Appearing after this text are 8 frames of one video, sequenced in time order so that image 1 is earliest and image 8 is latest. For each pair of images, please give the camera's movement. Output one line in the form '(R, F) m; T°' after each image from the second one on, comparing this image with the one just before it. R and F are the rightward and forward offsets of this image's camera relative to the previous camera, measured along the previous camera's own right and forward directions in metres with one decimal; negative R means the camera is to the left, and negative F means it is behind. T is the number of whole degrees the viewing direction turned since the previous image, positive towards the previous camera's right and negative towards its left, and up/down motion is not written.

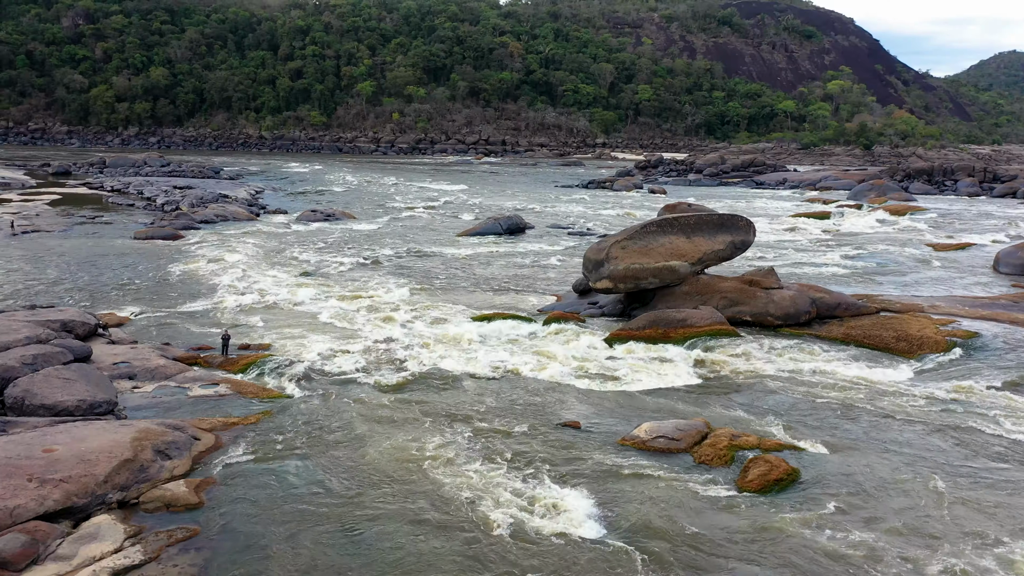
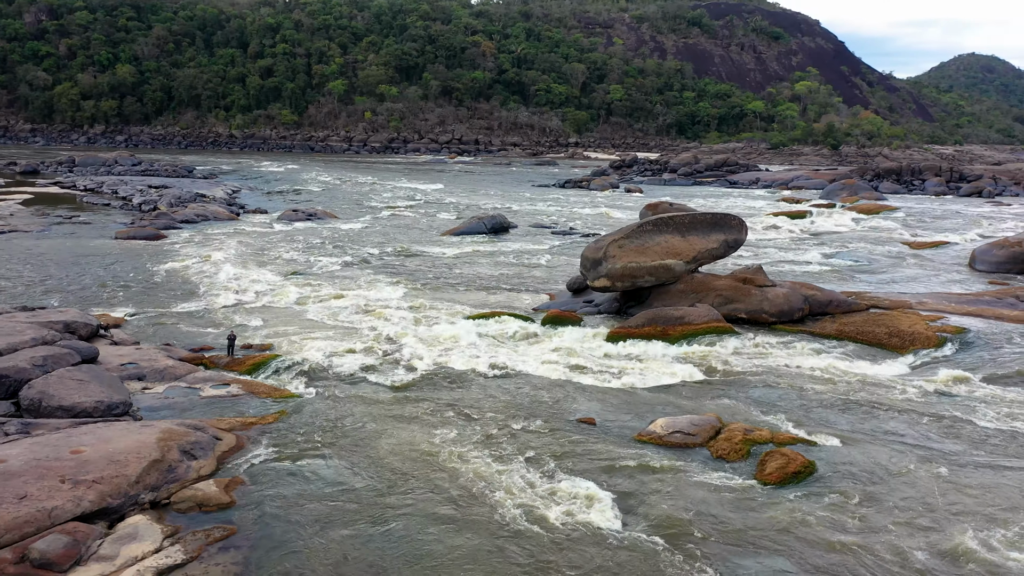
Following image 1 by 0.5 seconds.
(-0.4, -0.1) m; +2°
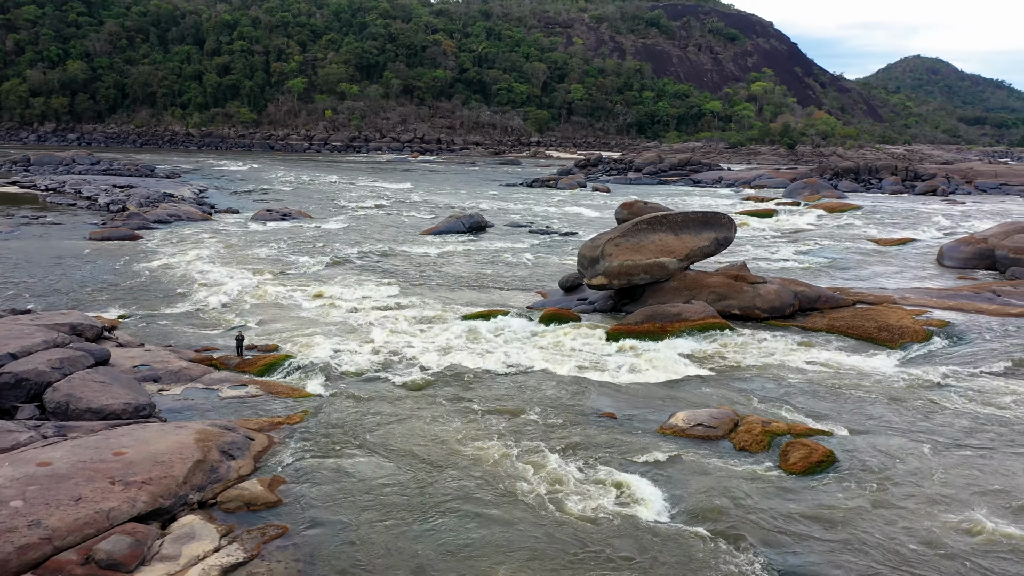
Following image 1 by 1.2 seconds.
(-0.6, -0.1) m; +3°
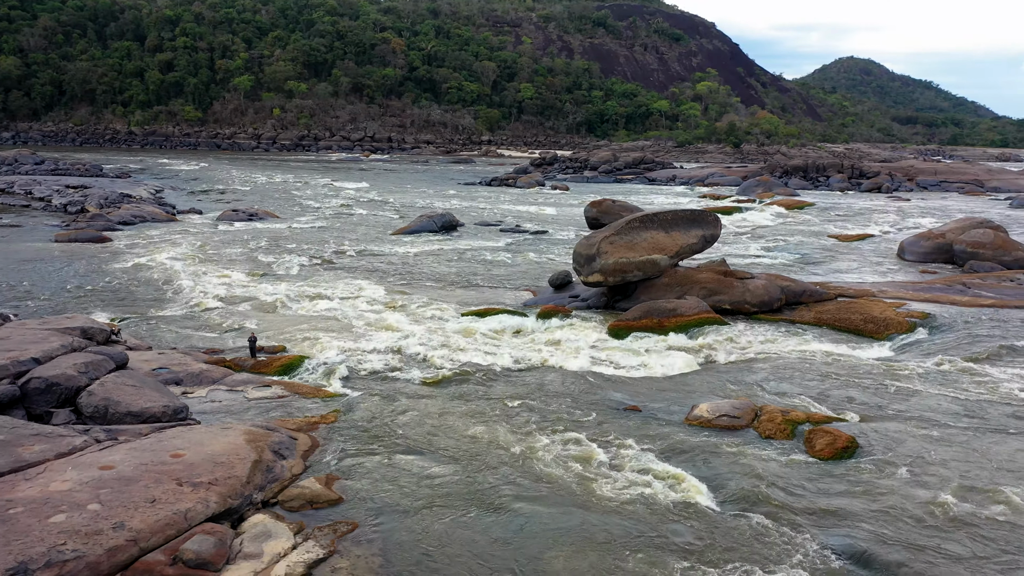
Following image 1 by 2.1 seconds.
(-0.8, -0.1) m; +4°
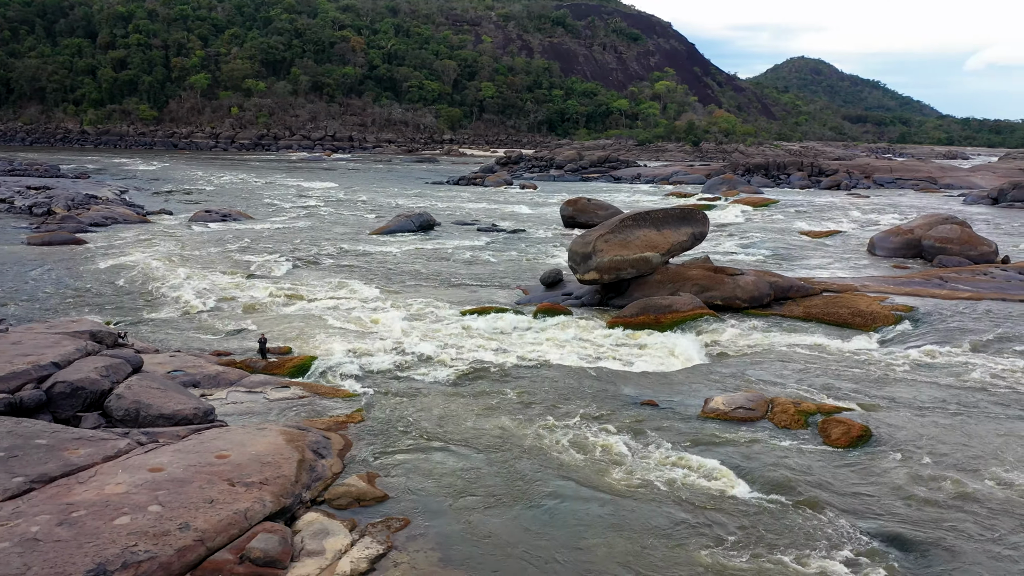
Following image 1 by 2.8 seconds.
(-0.6, -0.1) m; +3°
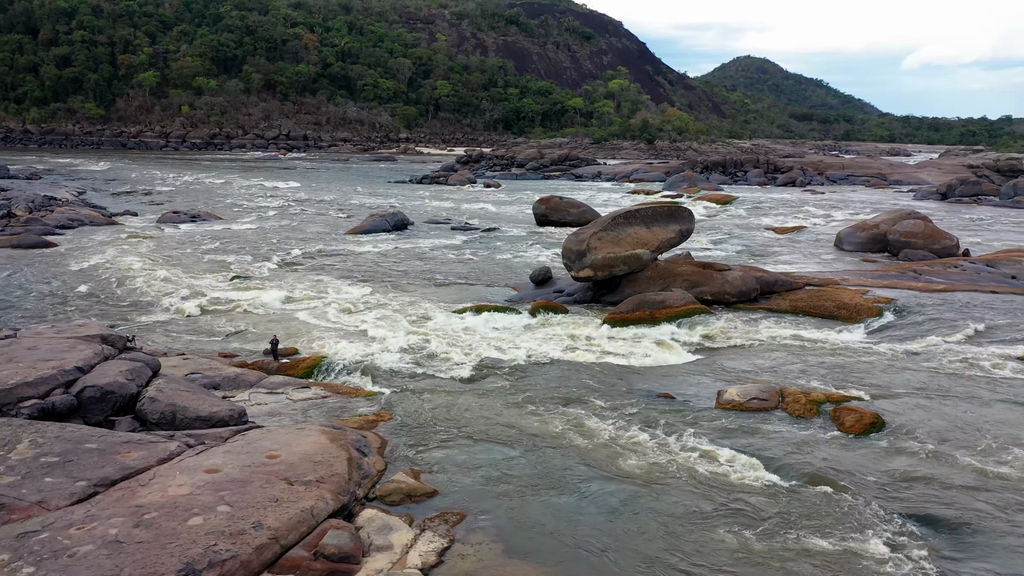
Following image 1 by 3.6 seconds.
(-0.7, -0.1) m; +3°
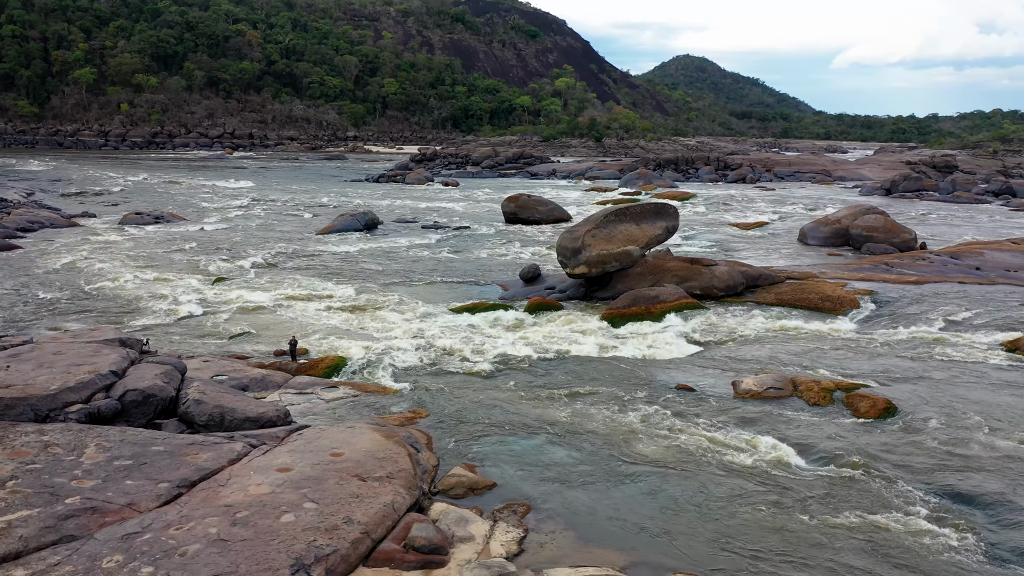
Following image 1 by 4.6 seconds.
(-0.9, -0.1) m; +4°
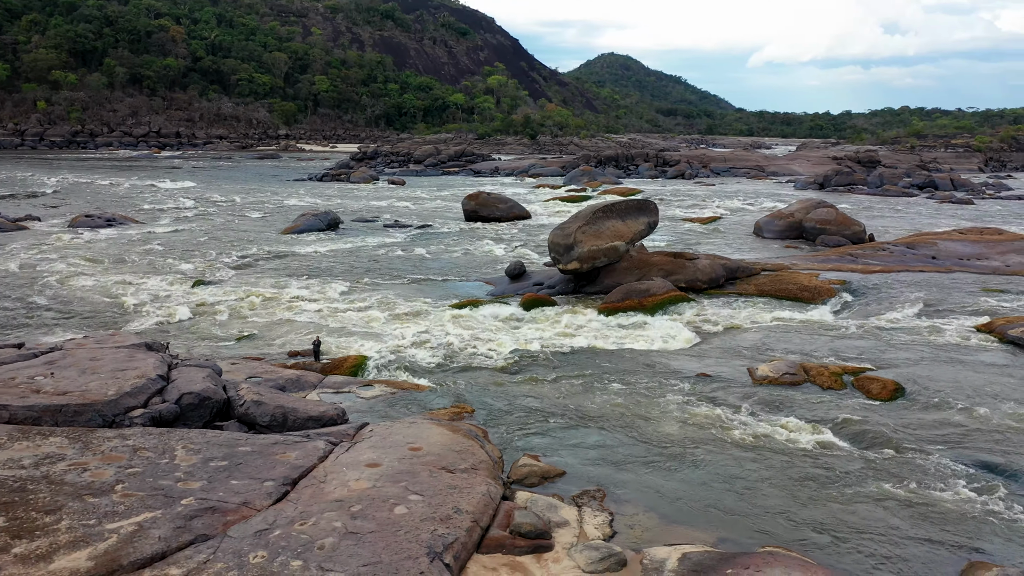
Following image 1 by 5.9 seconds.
(-1.1, -0.2) m; +5°
